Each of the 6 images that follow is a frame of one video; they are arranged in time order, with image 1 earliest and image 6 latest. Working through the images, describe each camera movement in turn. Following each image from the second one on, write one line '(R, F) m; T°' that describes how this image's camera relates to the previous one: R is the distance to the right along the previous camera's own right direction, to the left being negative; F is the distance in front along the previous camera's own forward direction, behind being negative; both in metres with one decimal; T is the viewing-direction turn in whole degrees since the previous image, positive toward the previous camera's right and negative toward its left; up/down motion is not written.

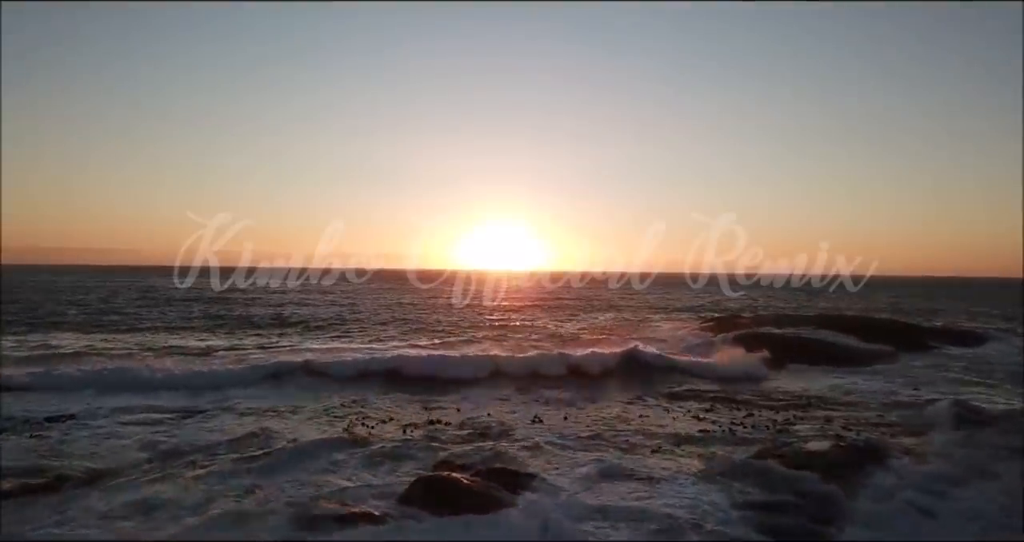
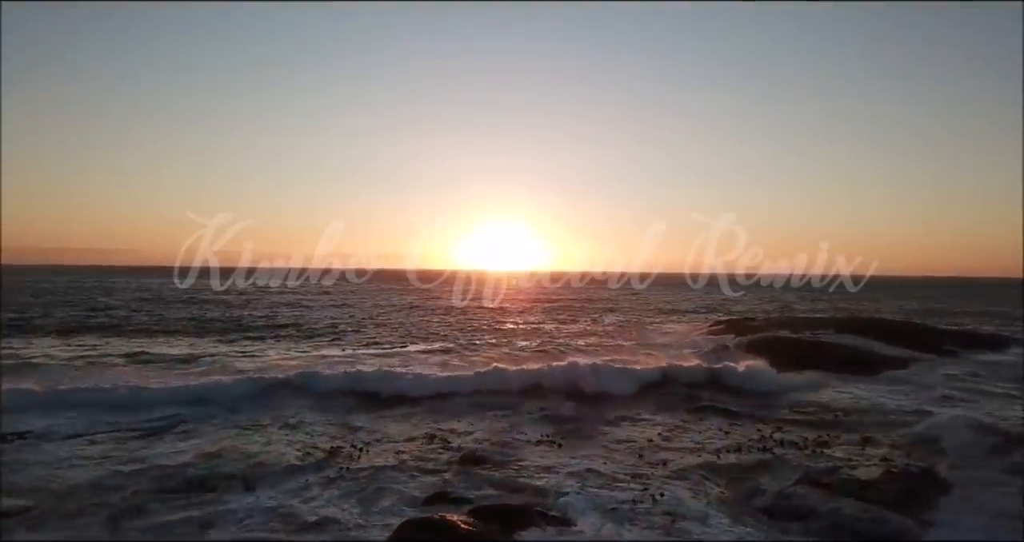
(-0.1, +0.9) m; 0°
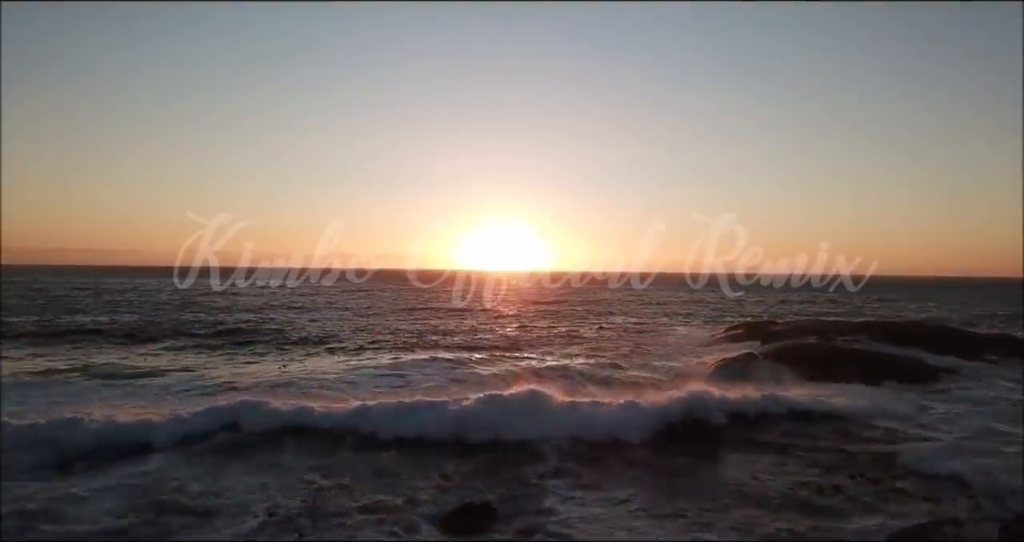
(-0.2, +1.4) m; 0°
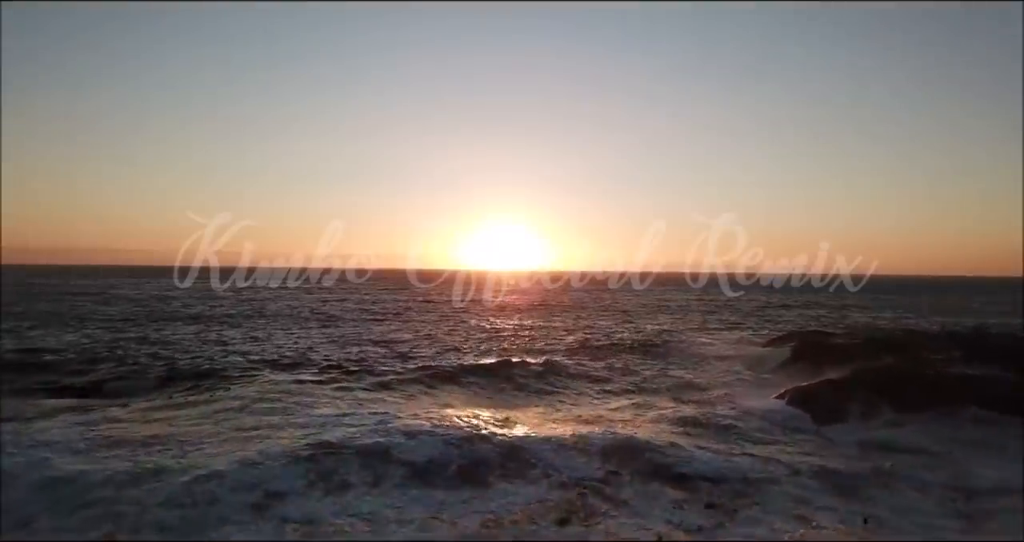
(-0.3, +3.4) m; 0°
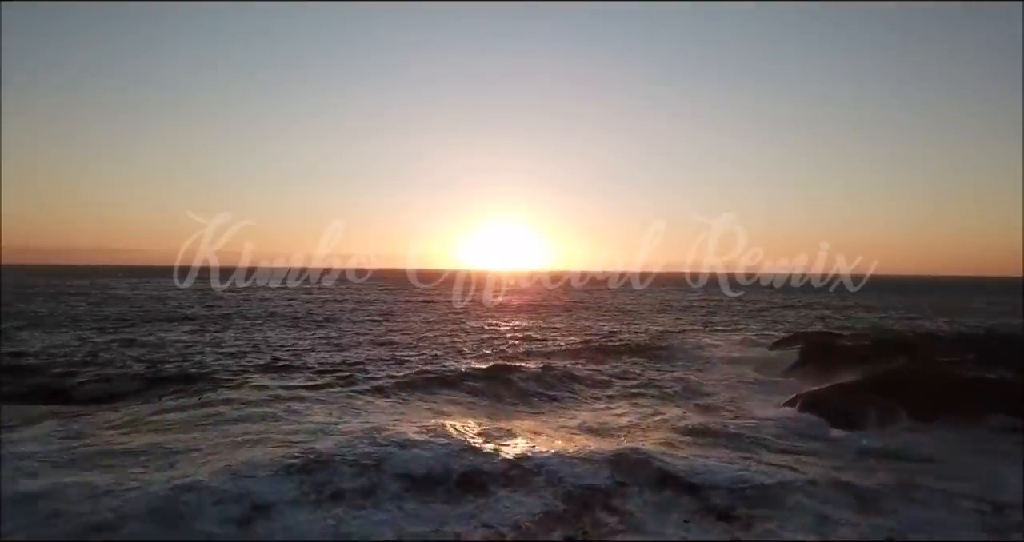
(+0.2, -4.5) m; 0°
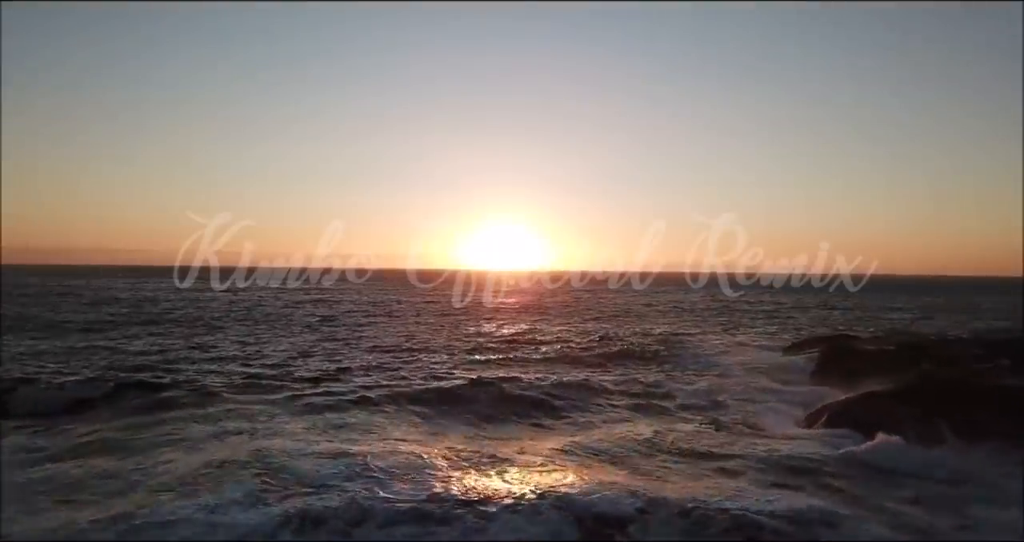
(-0.2, +2.4) m; 0°
